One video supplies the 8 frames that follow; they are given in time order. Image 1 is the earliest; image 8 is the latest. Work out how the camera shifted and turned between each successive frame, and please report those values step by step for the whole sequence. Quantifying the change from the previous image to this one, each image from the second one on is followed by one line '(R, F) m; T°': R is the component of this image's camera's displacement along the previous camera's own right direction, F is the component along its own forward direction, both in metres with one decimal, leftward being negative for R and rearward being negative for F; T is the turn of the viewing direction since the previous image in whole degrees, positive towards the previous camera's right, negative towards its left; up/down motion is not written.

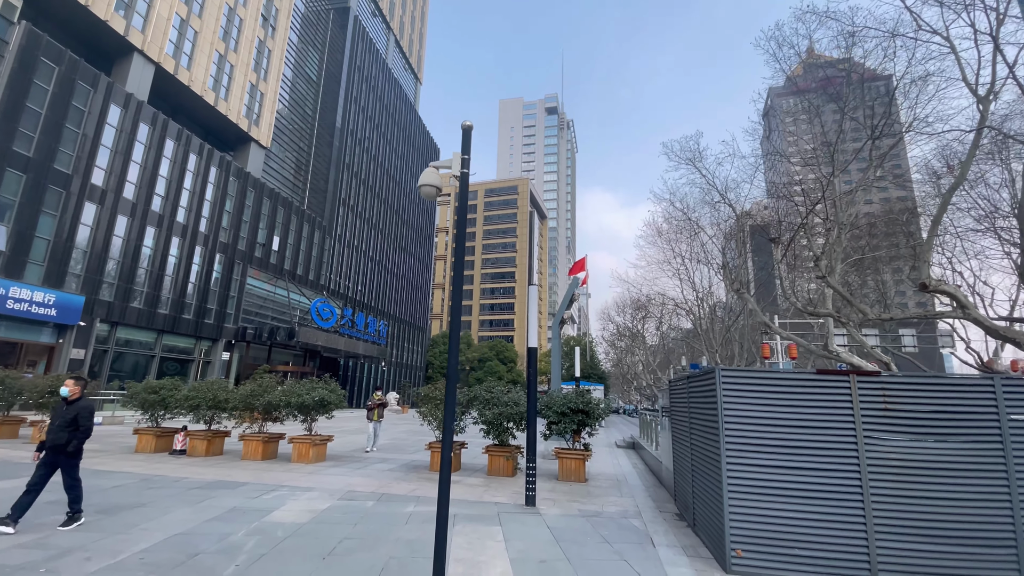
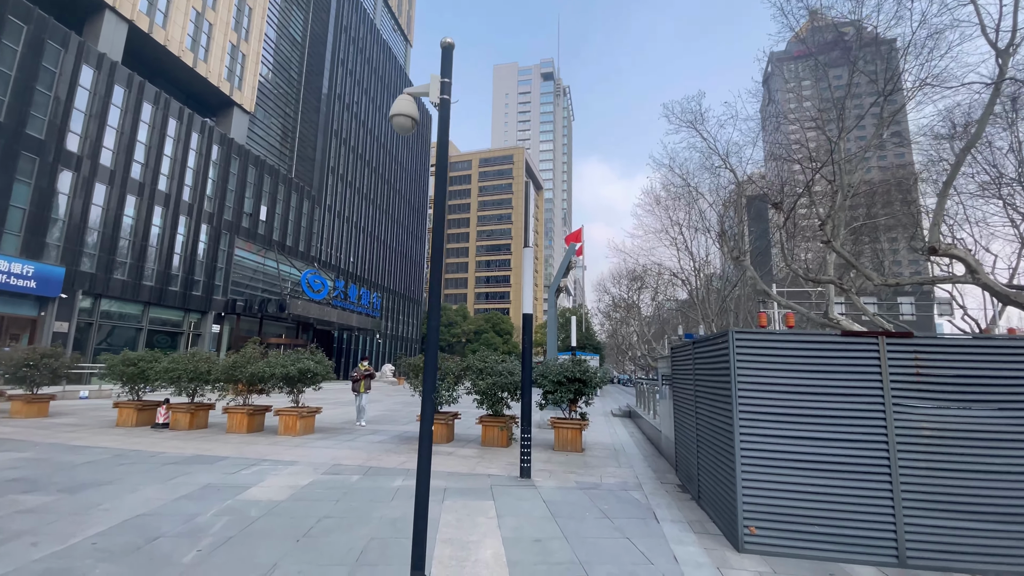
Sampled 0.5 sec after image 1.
(0.0, +0.6) m; +1°
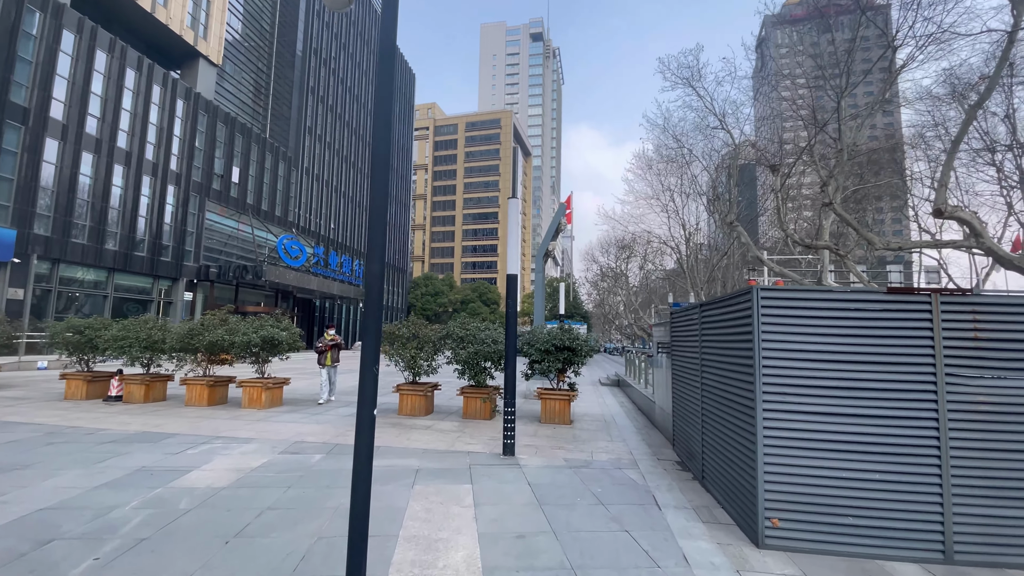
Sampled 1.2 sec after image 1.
(+0.1, +0.9) m; +2°
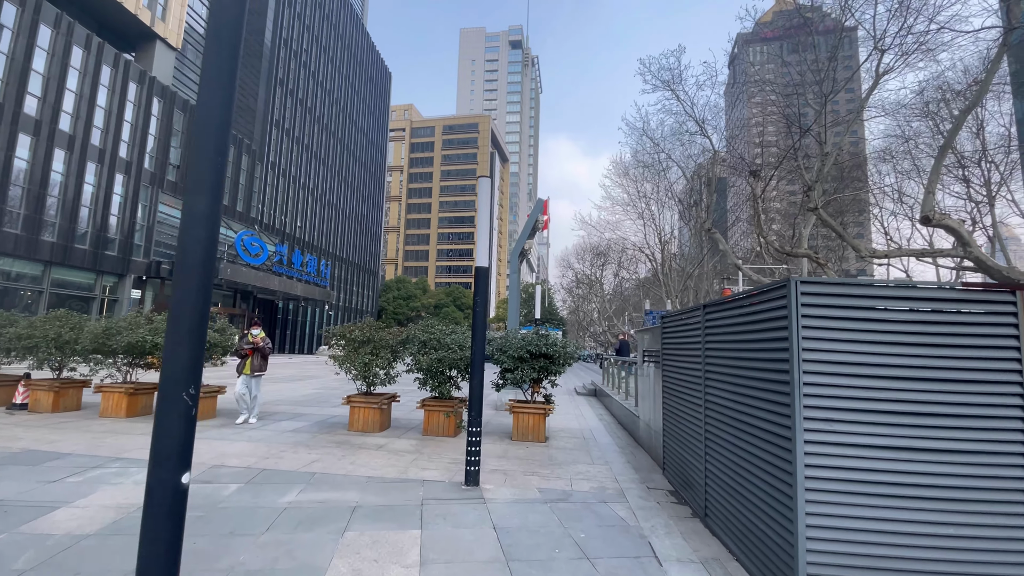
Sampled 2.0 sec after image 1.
(+0.1, +1.0) m; +3°
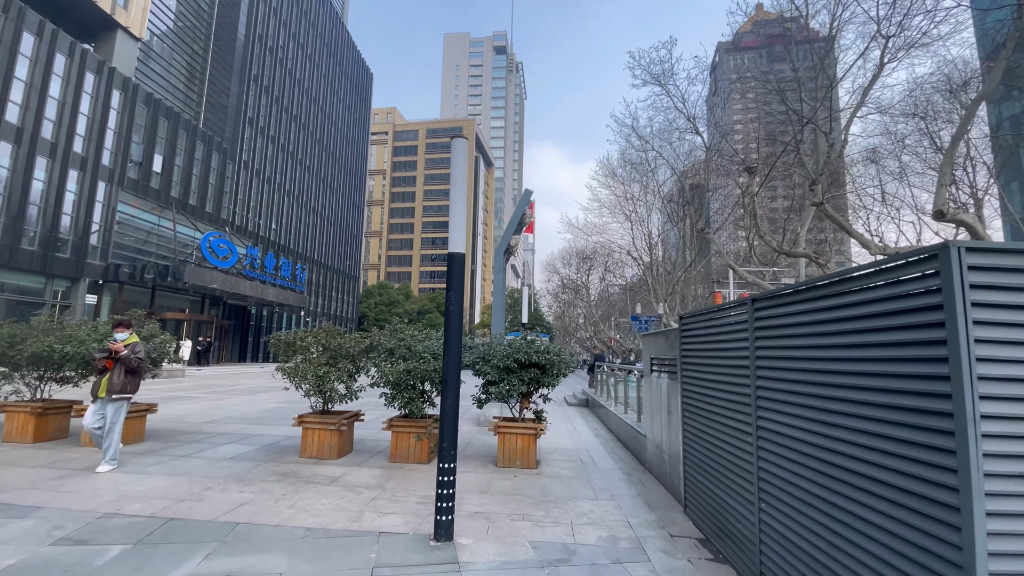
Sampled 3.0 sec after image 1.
(0.0, +1.2) m; +2°
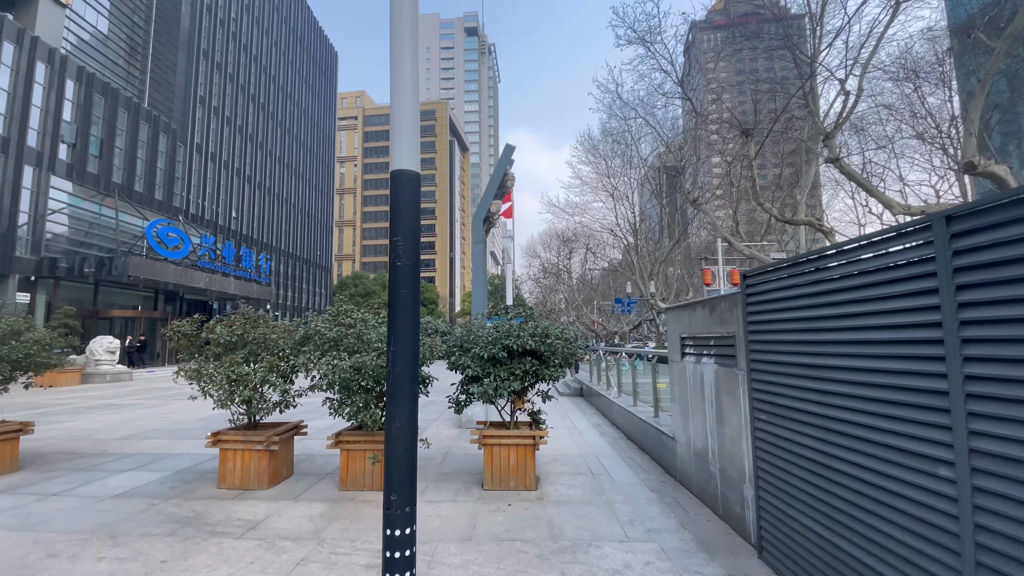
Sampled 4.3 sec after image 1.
(-0.1, +1.7) m; +2°
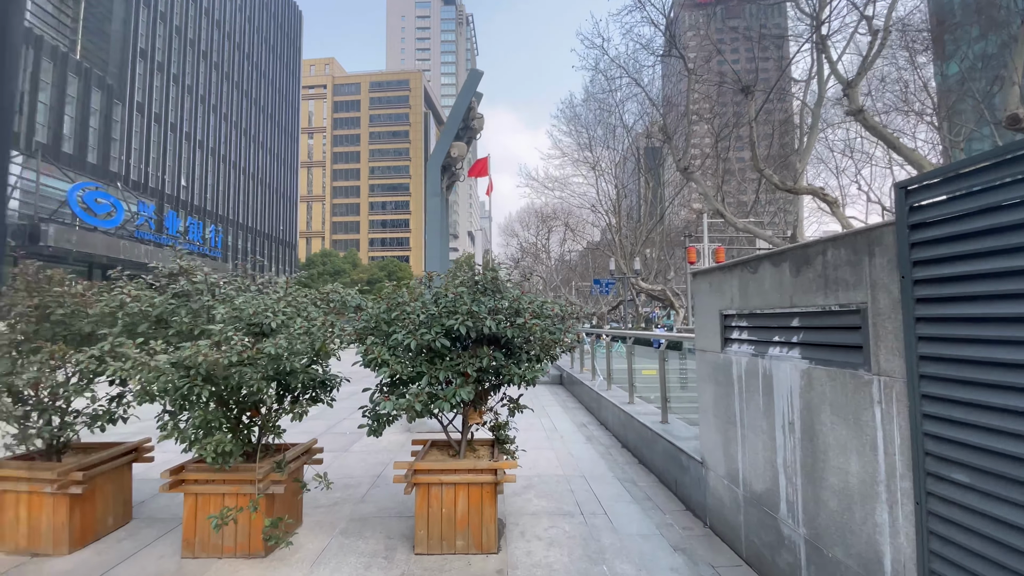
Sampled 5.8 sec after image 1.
(+0.2, +1.8) m; +3°
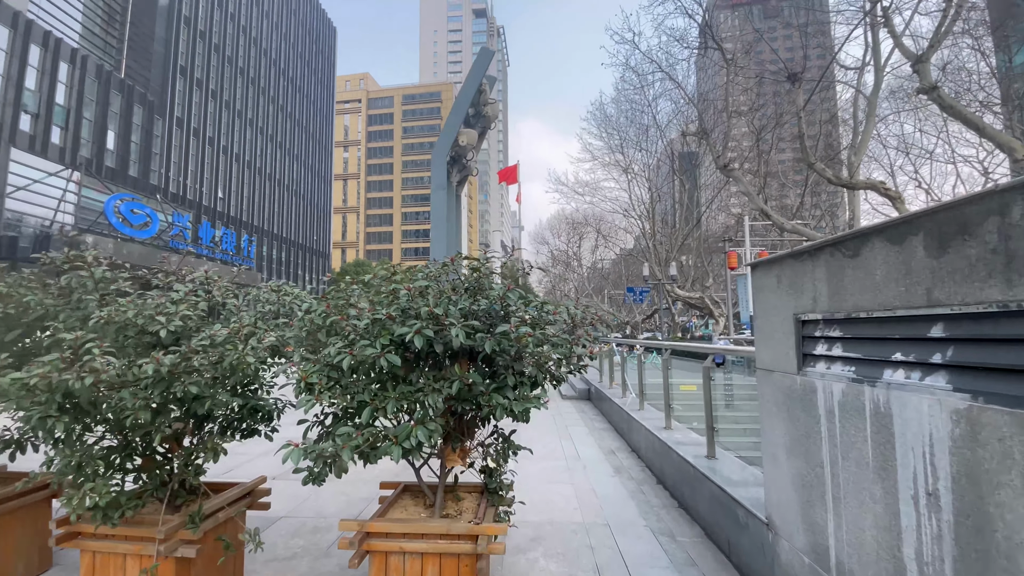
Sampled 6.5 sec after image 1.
(+0.2, +0.8) m; -4°
